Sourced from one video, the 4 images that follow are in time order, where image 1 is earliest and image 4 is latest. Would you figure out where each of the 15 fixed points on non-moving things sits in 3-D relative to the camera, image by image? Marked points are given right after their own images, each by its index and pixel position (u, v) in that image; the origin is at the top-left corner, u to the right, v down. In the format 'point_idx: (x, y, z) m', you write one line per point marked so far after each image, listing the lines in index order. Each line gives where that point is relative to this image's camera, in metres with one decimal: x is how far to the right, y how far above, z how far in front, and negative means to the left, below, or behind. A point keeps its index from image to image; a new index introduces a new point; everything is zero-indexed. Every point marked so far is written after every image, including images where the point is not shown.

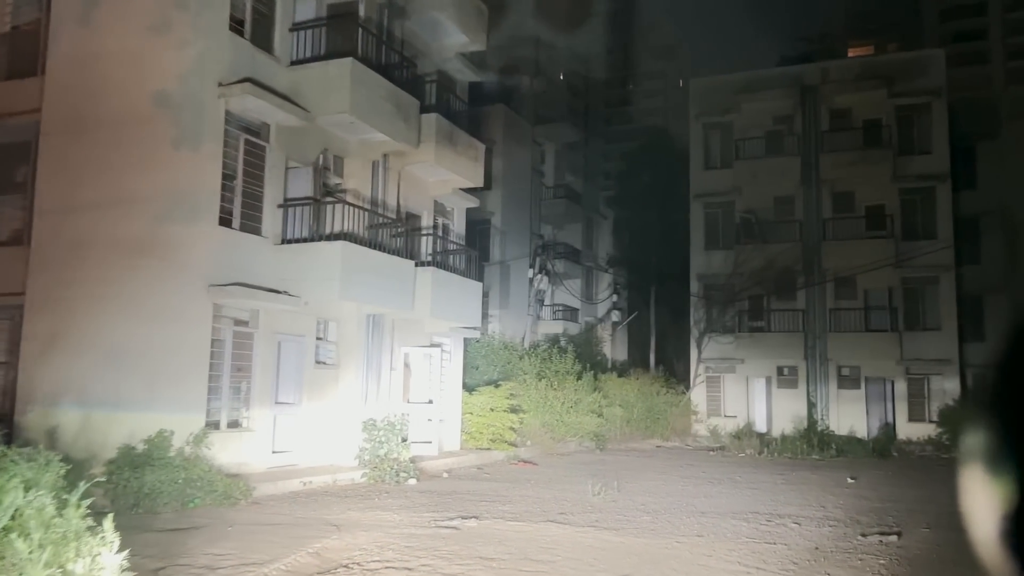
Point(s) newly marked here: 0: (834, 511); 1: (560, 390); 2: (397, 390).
0: (+3.8, -2.6, +9.9) m
1: (+1.1, -2.4, +19.7) m
2: (-1.9, -1.7, +14.1) m
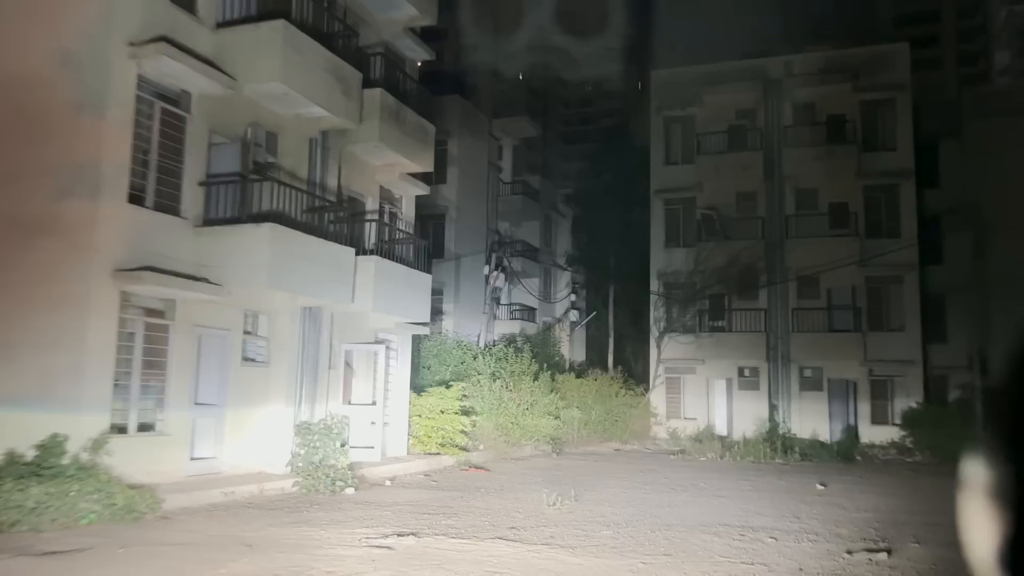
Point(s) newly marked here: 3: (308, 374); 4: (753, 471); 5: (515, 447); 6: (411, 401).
0: (+3.2, -2.5, +9.0) m
1: (+0.1, -2.3, +18.7) m
2: (-2.7, -1.6, +12.9) m
3: (-2.9, -1.2, +12.0) m
4: (+4.6, -3.5, +16.1) m
5: (+0.1, -3.4, +18.0) m
6: (-1.9, -2.1, +15.6) m
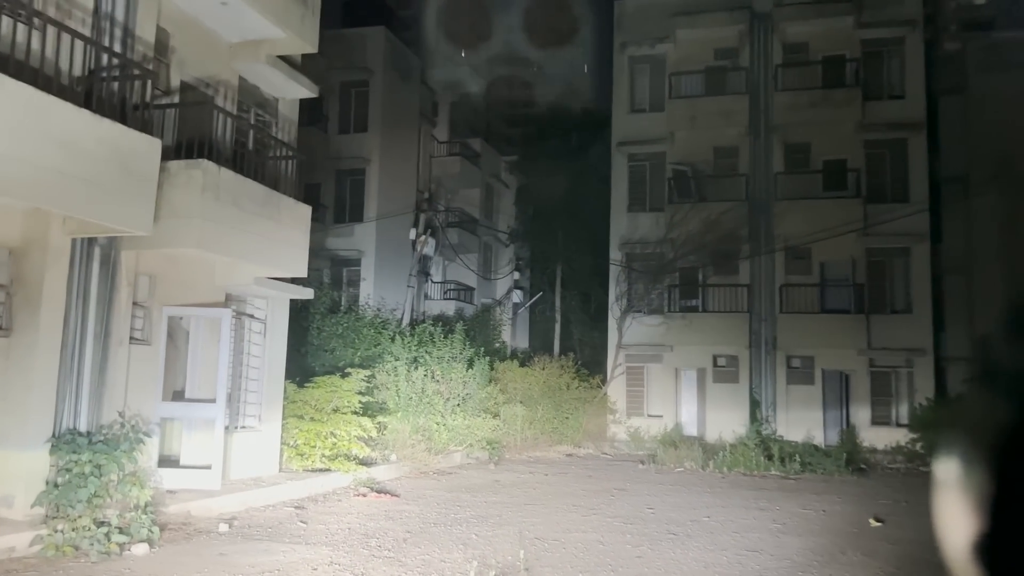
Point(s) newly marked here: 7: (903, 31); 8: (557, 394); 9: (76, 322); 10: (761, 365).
0: (+2.6, -2.0, +4.8) m
1: (-1.2, -1.6, +14.2) m
2: (-3.5, -0.9, +8.3) m
3: (-3.7, -0.5, +7.3) m
4: (+3.5, -2.9, +12.0) m
5: (-1.2, -2.7, +13.6) m
6: (-2.9, -1.4, +11.0) m
7: (+9.2, +6.0, +19.6) m
8: (+1.0, -2.3, +18.0) m
9: (-3.7, -0.3, +7.2) m
10: (+5.7, -1.8, +19.3) m
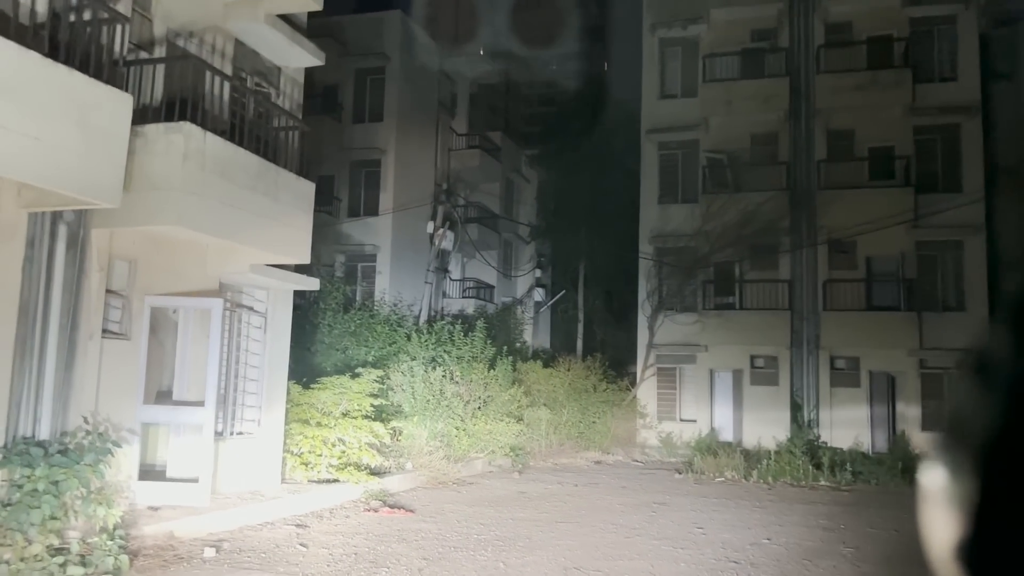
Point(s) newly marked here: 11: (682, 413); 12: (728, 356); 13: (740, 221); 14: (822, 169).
0: (+2.8, -1.8, +3.6) m
1: (-0.8, -1.5, +13.1) m
2: (-3.3, -0.8, +7.2) m
3: (-3.4, -0.4, +6.2) m
4: (+3.9, -2.8, +10.7) m
5: (-0.8, -2.6, +12.4) m
6: (-2.6, -1.3, +9.9) m
7: (+9.7, +6.1, +18.3) m
8: (+1.5, -2.2, +16.8) m
9: (-3.5, -0.2, +6.1) m
10: (+6.3, -1.7, +18.0) m
11: (+3.9, -2.8, +19.0) m
12: (+4.8, -1.5, +18.6) m
13: (+5.1, +1.5, +18.9) m
14: (+6.8, +2.6, +18.5) m
